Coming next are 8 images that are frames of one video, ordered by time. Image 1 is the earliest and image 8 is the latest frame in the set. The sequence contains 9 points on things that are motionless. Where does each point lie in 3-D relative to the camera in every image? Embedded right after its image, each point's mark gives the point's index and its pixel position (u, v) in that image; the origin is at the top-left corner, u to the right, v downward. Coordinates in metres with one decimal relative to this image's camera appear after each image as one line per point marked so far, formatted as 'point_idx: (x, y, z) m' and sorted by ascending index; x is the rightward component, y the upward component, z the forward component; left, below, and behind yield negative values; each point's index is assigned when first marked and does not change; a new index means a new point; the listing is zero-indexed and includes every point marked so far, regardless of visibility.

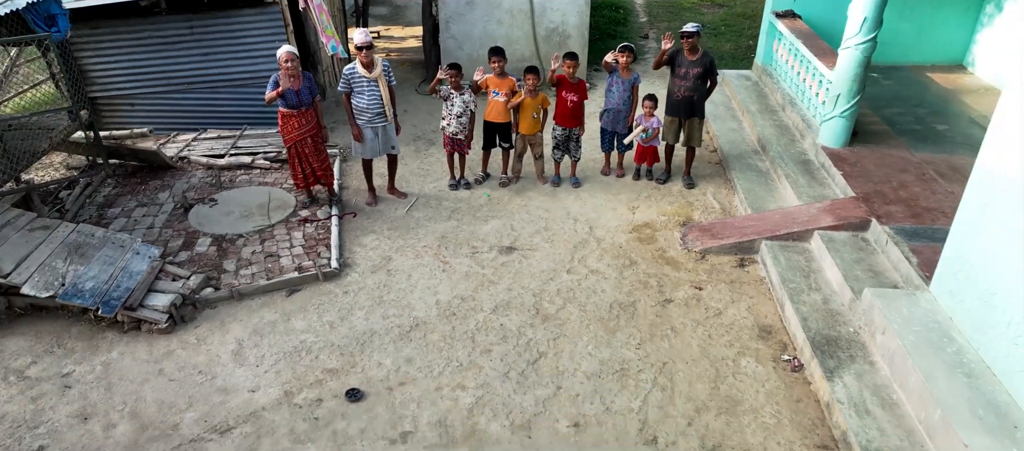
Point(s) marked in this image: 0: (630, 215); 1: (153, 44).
0: (+1.0, +0.1, +5.2) m
1: (-3.2, +1.6, +5.7) m
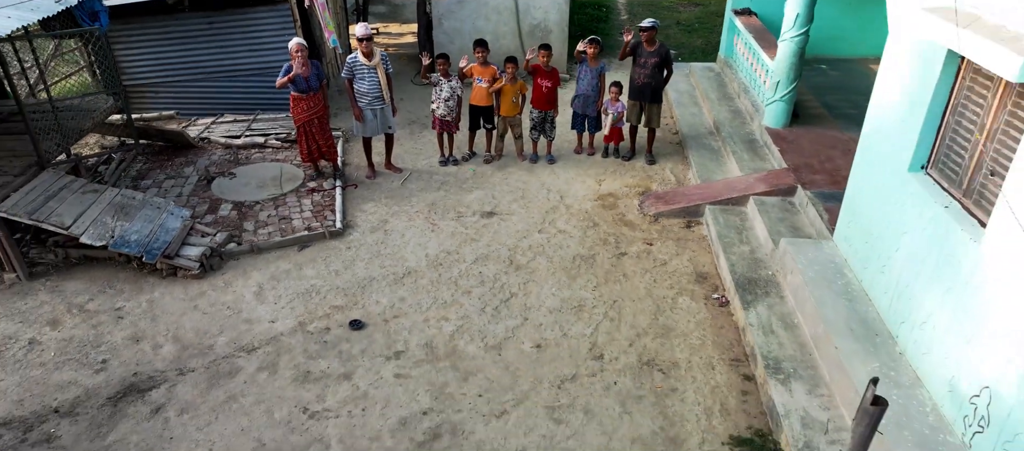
0: (+0.8, +0.4, +6.0) m
1: (-3.4, +1.9, +6.5) m
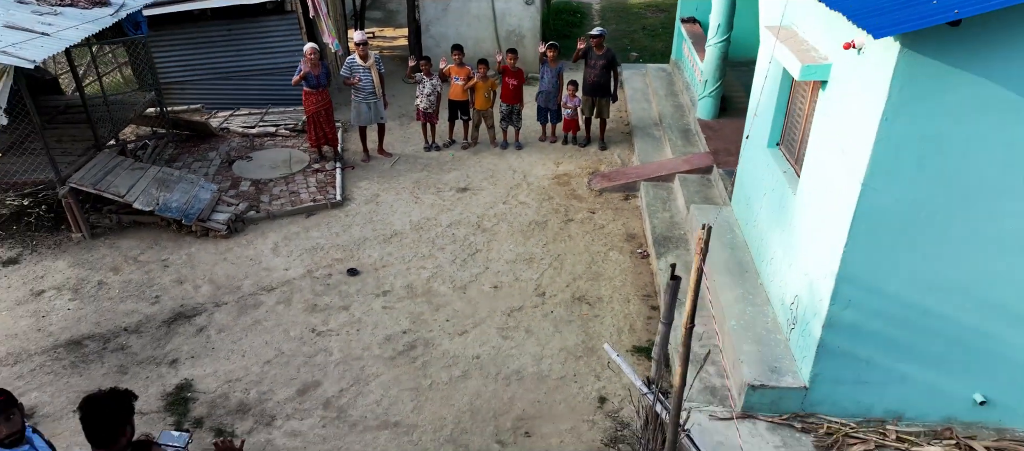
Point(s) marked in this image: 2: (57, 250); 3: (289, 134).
0: (+0.5, +0.6, +7.1) m
1: (-3.7, +2.2, +7.7) m
2: (-3.9, -0.2, +5.6) m
3: (-2.6, +1.1, +7.6) m
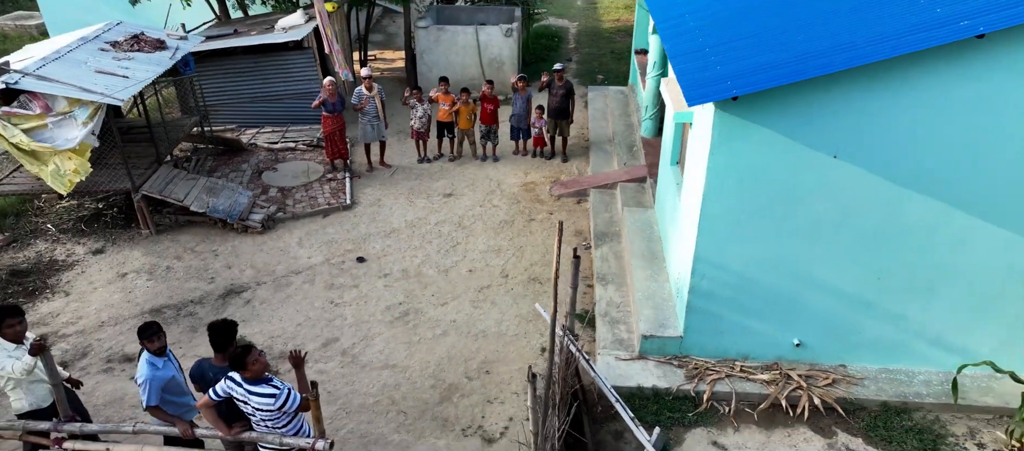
0: (+0.2, +0.7, +8.8) m
1: (-4.0, +2.2, +9.3) m
2: (-4.2, -0.2, +7.2) m
3: (-2.9, +1.1, +9.2) m
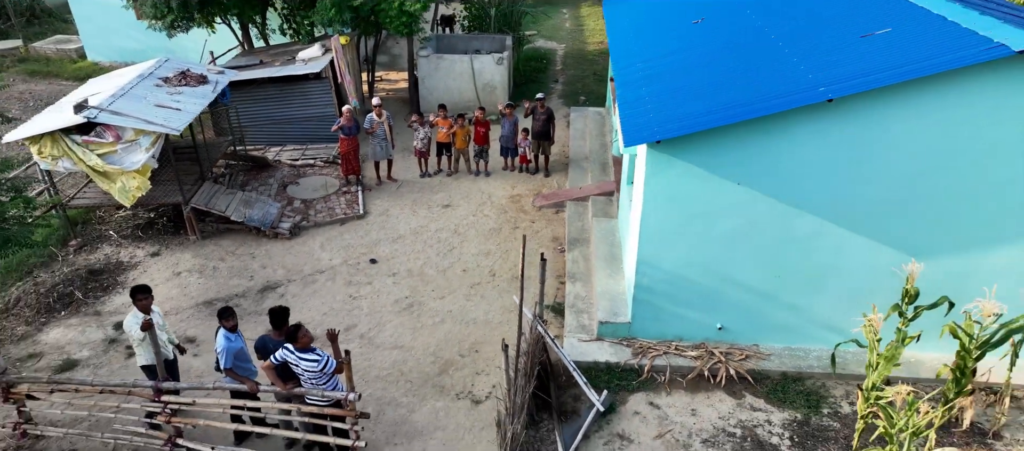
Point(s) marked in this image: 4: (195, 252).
0: (0.0, +0.6, +10.2) m
1: (-4.2, +2.1, +10.7) m
2: (-4.4, -0.3, +8.6) m
3: (-3.1, +1.0, +10.6) m
4: (-4.2, -0.3, +8.6) m
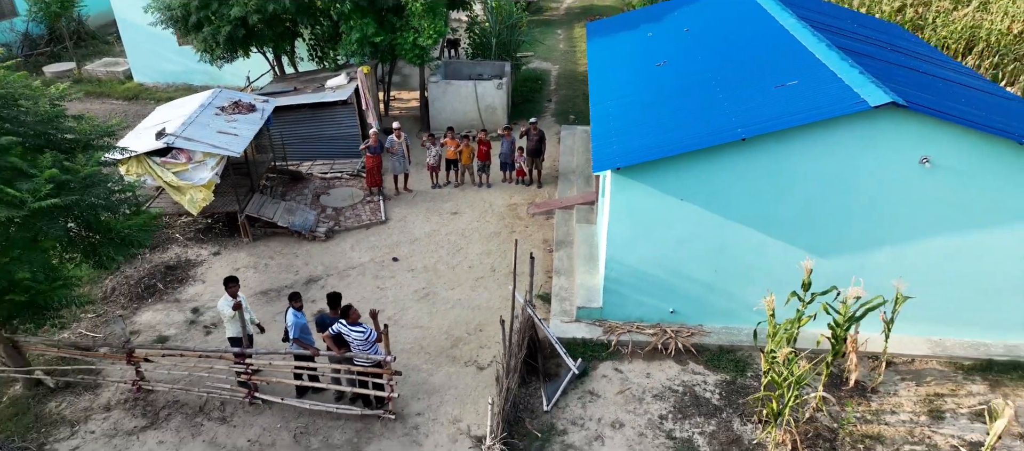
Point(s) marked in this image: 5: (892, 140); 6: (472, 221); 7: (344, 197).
0: (-0.1, +0.5, +12.0) m
1: (-4.2, +2.0, +12.5) m
2: (-4.5, -0.3, +10.5) m
3: (-3.1, +0.9, +12.5) m
4: (-4.2, -0.4, +10.4) m
5: (+4.1, +0.9, +7.0) m
6: (-0.7, +0.1, +11.4) m
7: (-3.1, +0.5, +11.9) m
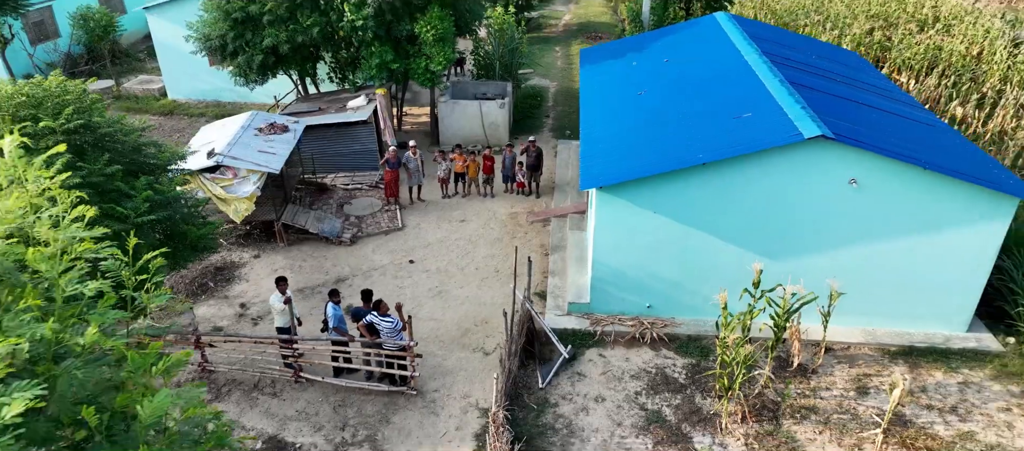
0: (0.0, +0.4, +13.6) m
1: (-4.2, +1.9, +14.1) m
2: (-4.4, -0.5, +12.0) m
3: (-3.1, +0.8, +14.0) m
4: (-4.2, -0.5, +11.9) m
5: (+4.1, +0.8, +8.5) m
6: (-0.7, 0.0, +12.9) m
7: (-3.1, +0.4, +13.5) m
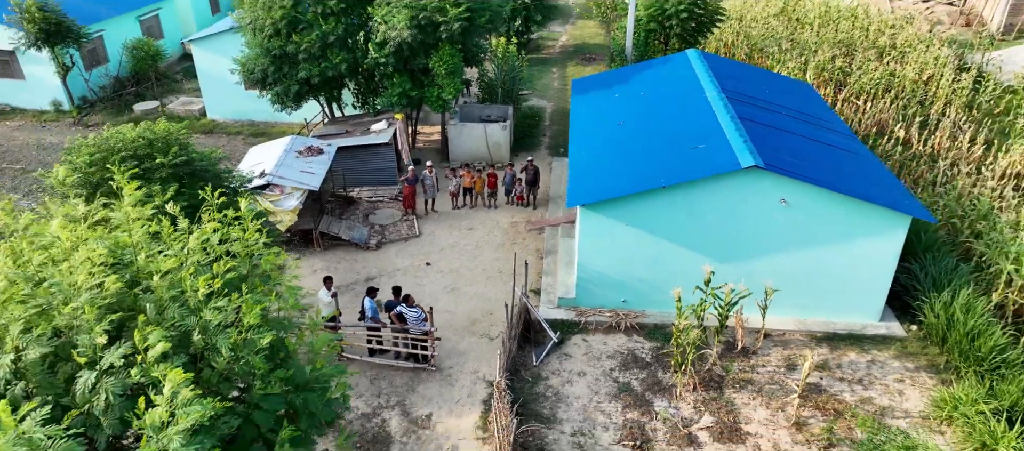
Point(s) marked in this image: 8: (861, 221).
0: (0.0, +0.2, +15.8) m
1: (-4.2, +1.7, +16.3) m
2: (-4.4, -0.6, +14.2) m
3: (-3.1, +0.6, +16.3) m
4: (-4.2, -0.7, +14.2) m
5: (+4.1, +0.6, +10.7) m
6: (-0.7, -0.2, +15.2) m
7: (-3.1, +0.2, +15.7) m
8: (+5.8, +0.1, +10.8) m
